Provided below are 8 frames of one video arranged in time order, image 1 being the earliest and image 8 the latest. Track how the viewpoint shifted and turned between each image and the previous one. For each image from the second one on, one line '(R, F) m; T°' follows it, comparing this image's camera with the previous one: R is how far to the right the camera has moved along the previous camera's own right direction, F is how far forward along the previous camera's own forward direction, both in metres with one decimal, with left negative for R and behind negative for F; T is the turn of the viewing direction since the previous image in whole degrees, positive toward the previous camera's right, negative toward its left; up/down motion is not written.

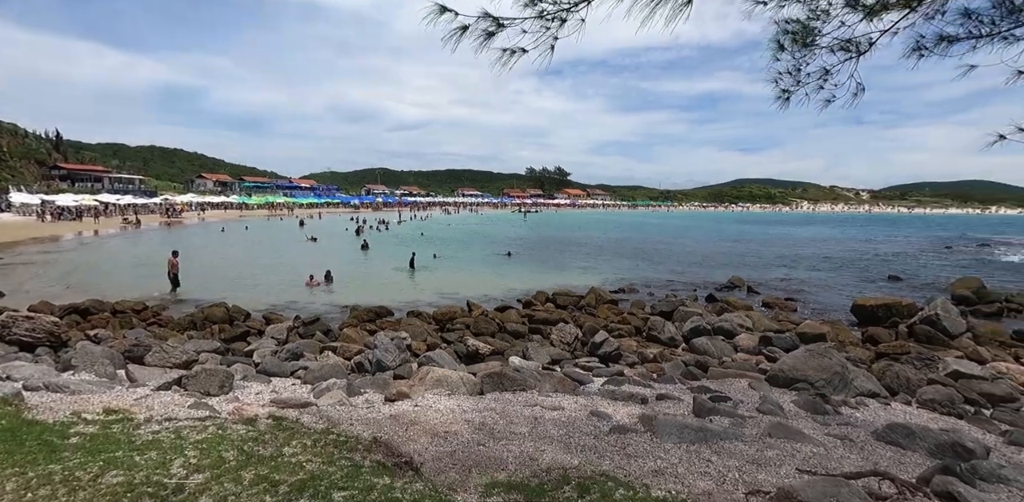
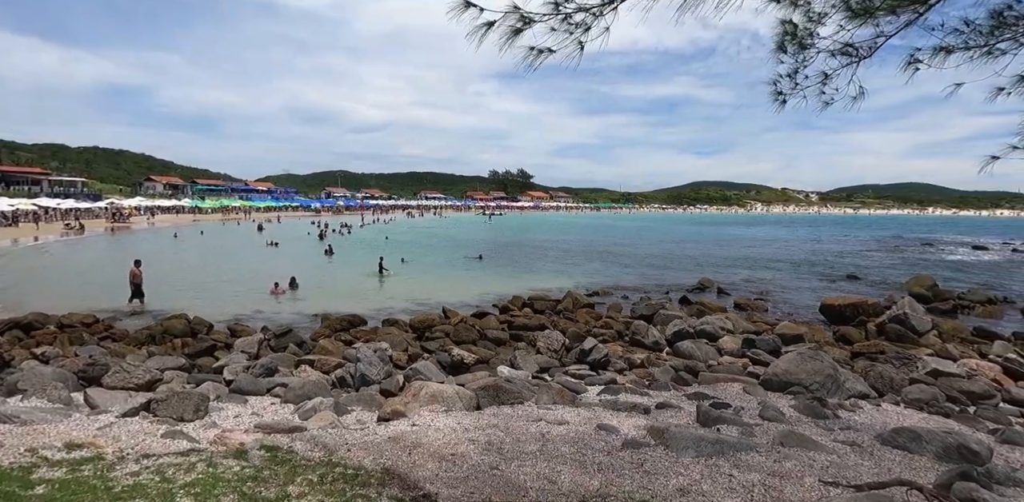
(-0.4, +0.3) m; +4°
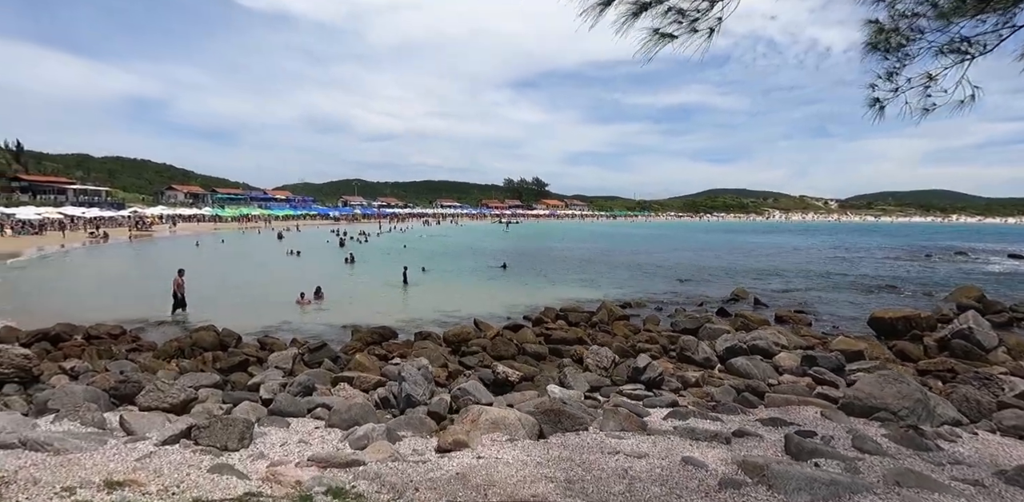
(-0.6, +0.6) m; -1°
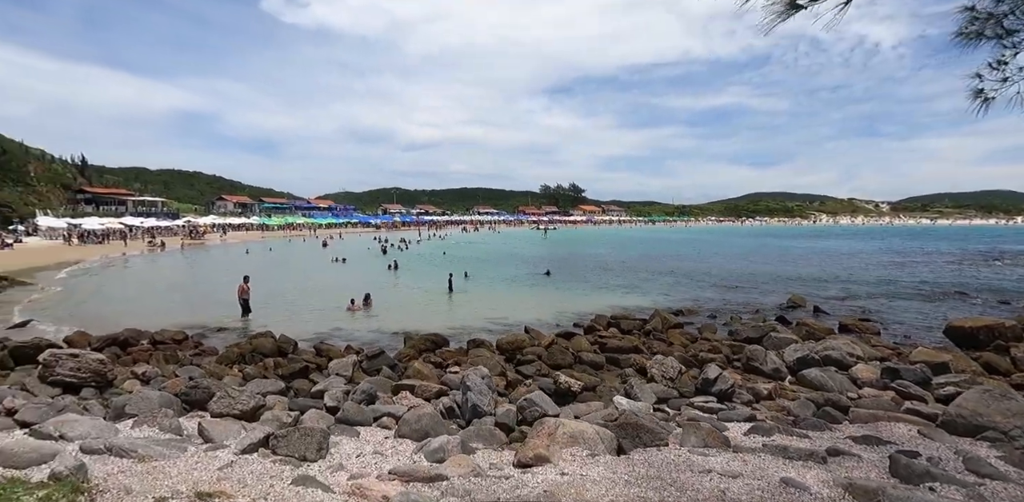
(-0.4, +0.2) m; -4°
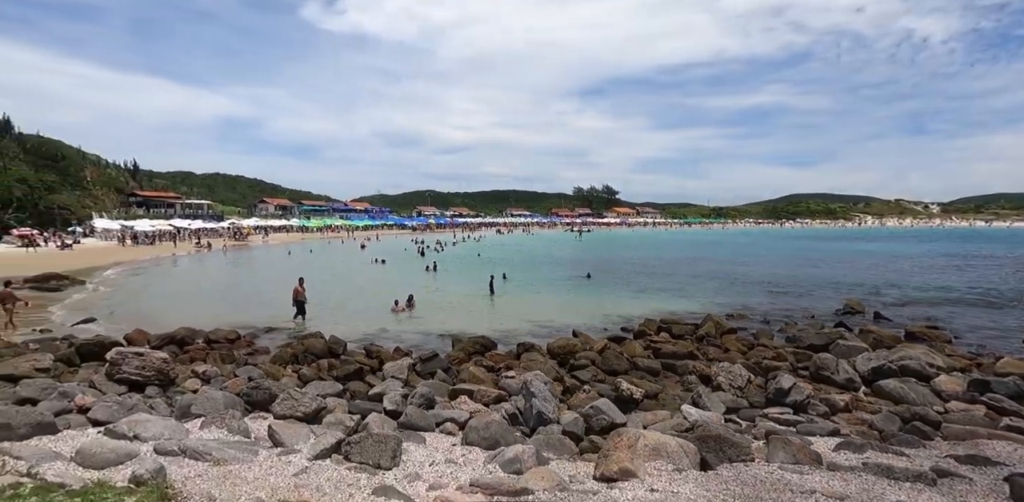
(-0.5, +0.3) m; -3°
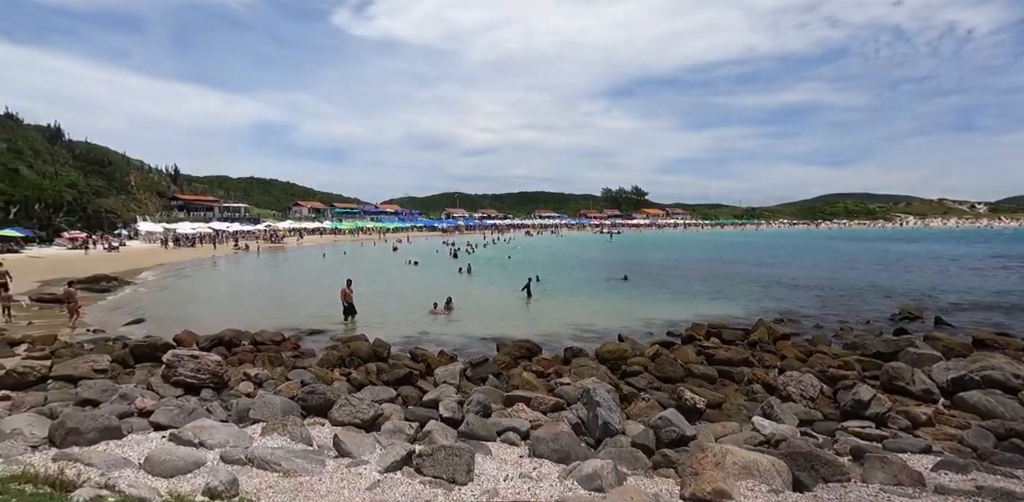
(-0.5, +0.3) m; -3°
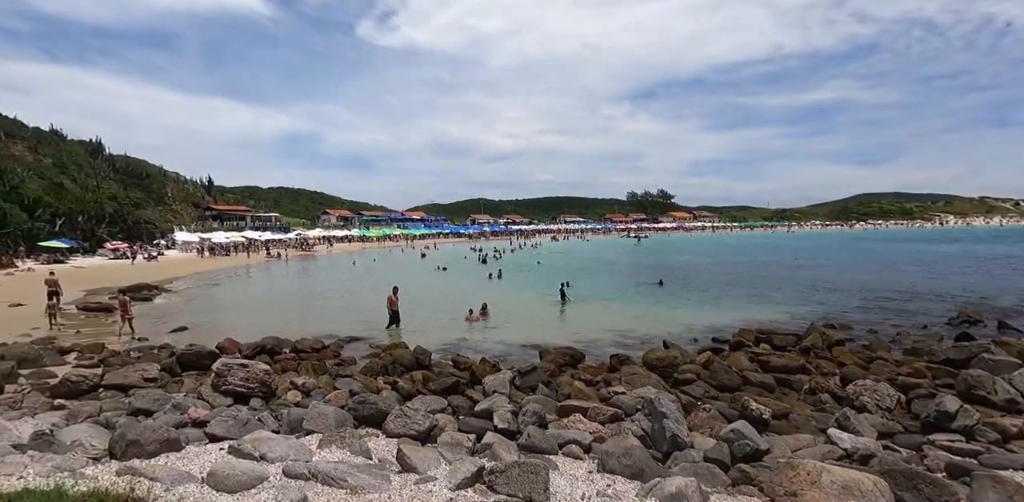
(-0.5, +0.3) m; -2°
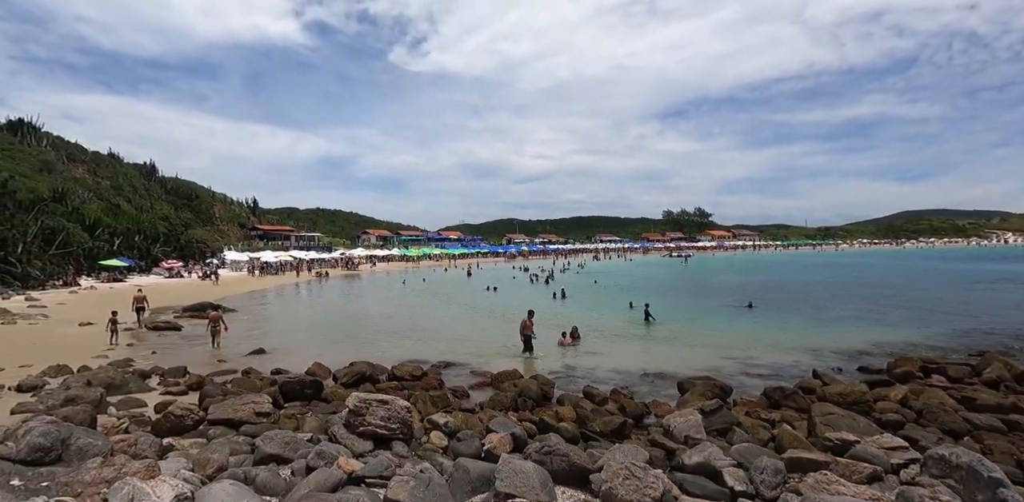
(-2.4, +1.8) m; -3°
